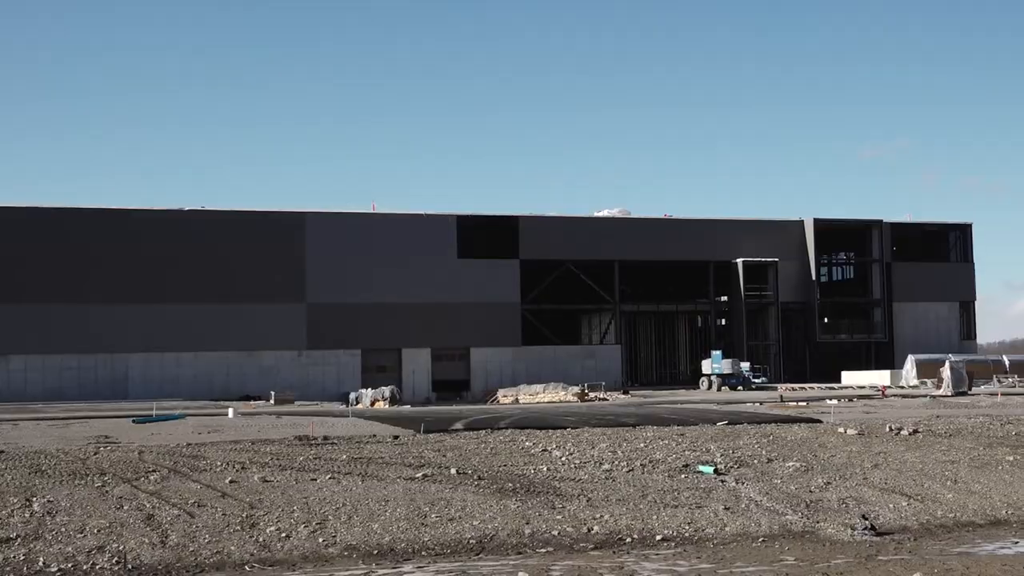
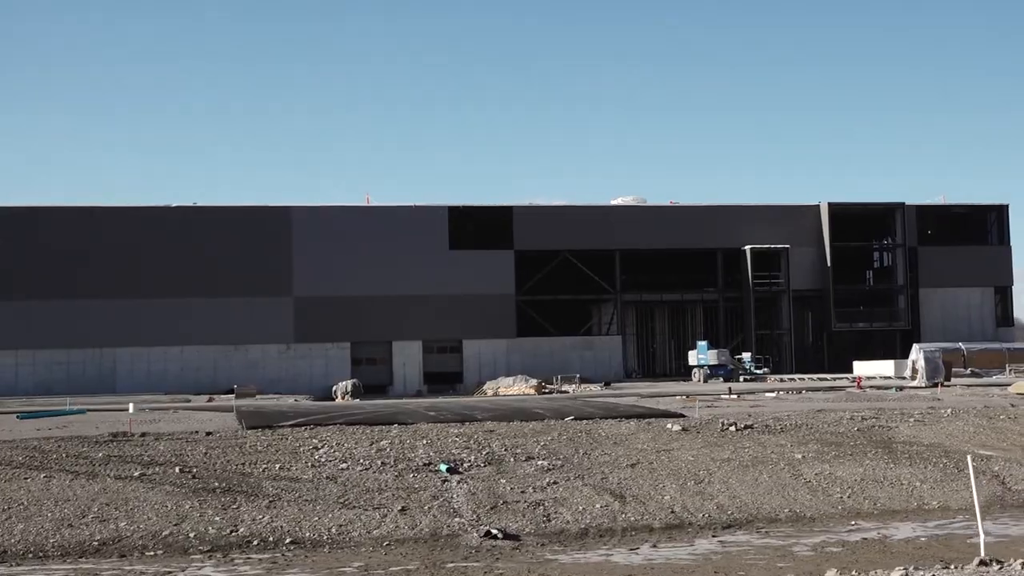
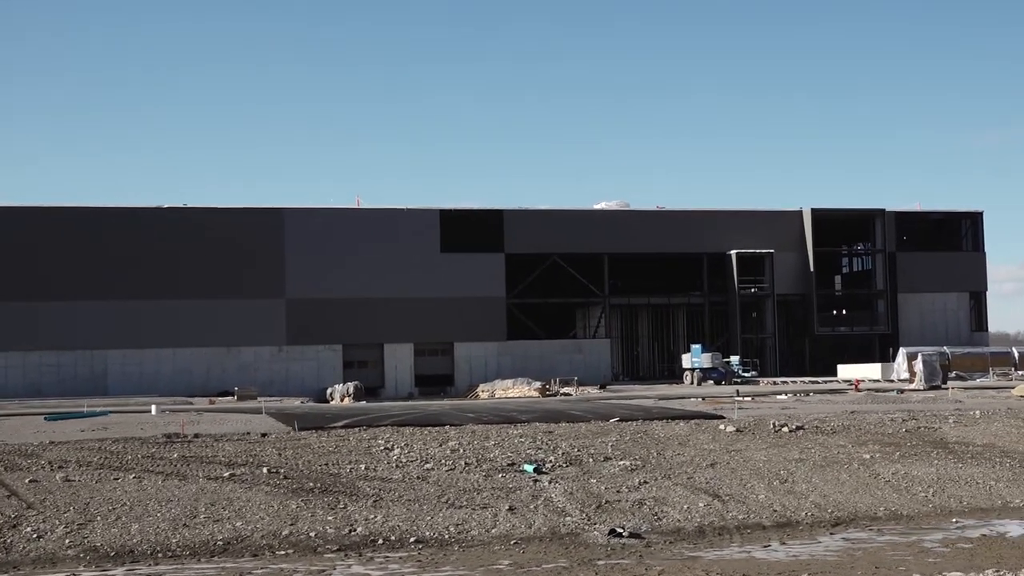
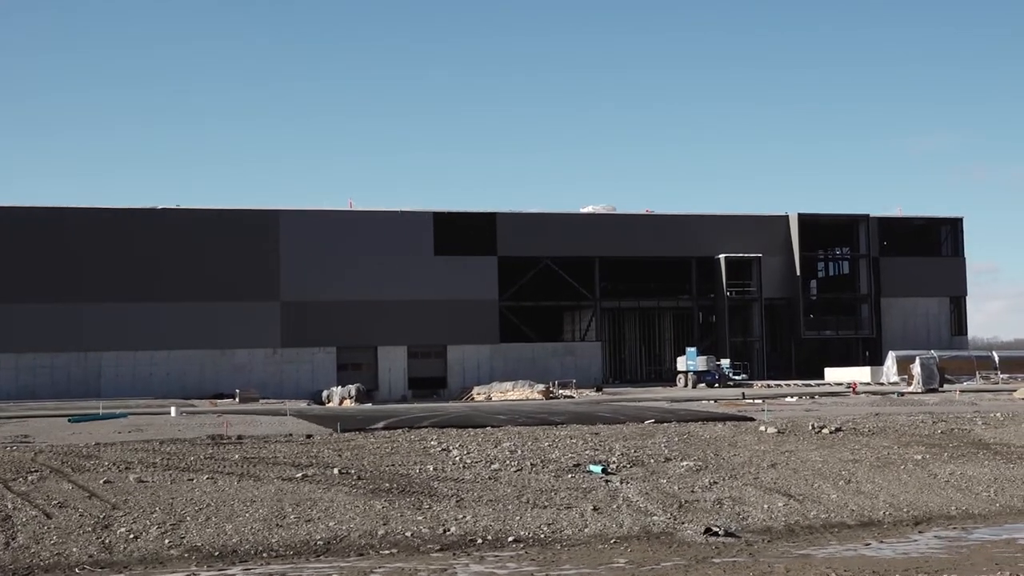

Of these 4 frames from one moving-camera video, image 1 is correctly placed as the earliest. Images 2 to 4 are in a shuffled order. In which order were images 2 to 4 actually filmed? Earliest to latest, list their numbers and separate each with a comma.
4, 3, 2
